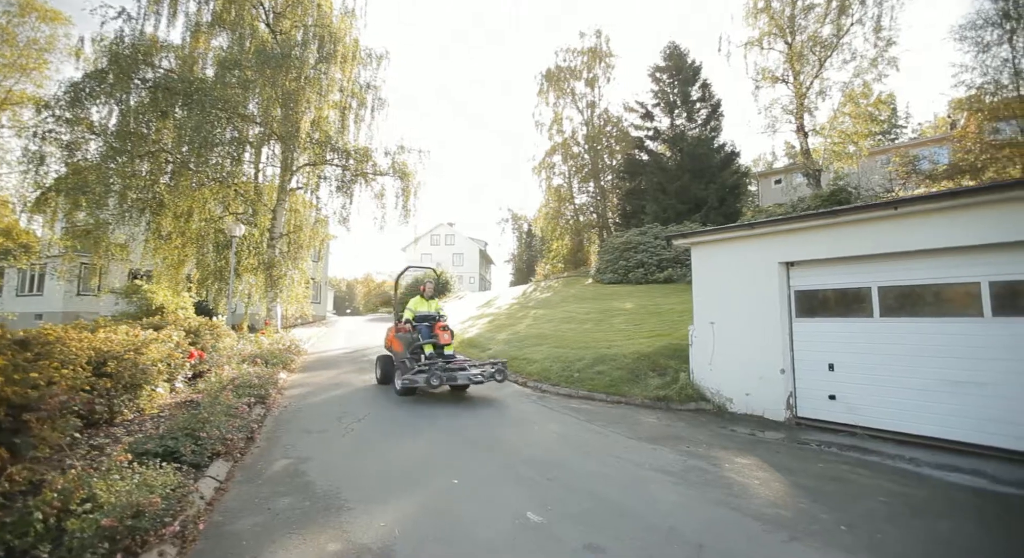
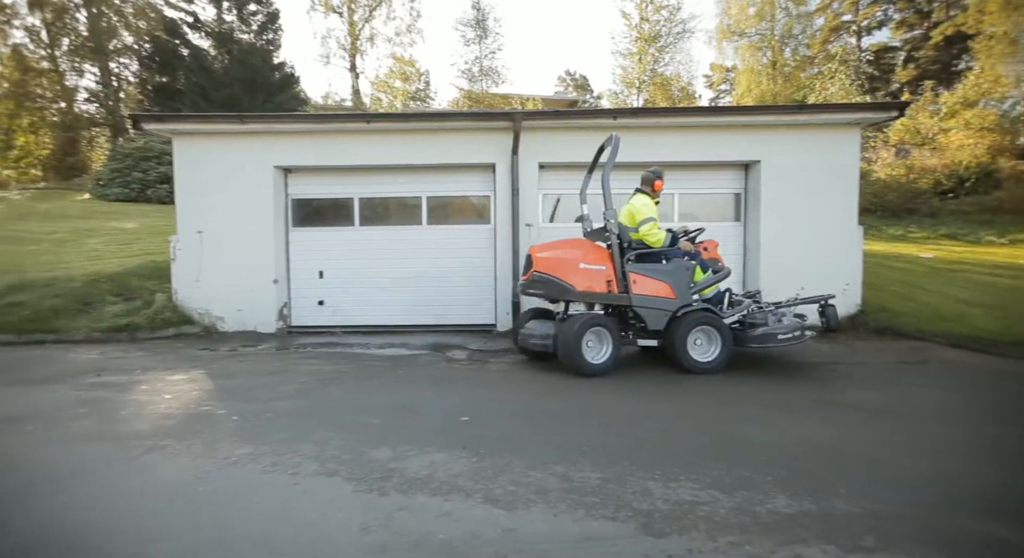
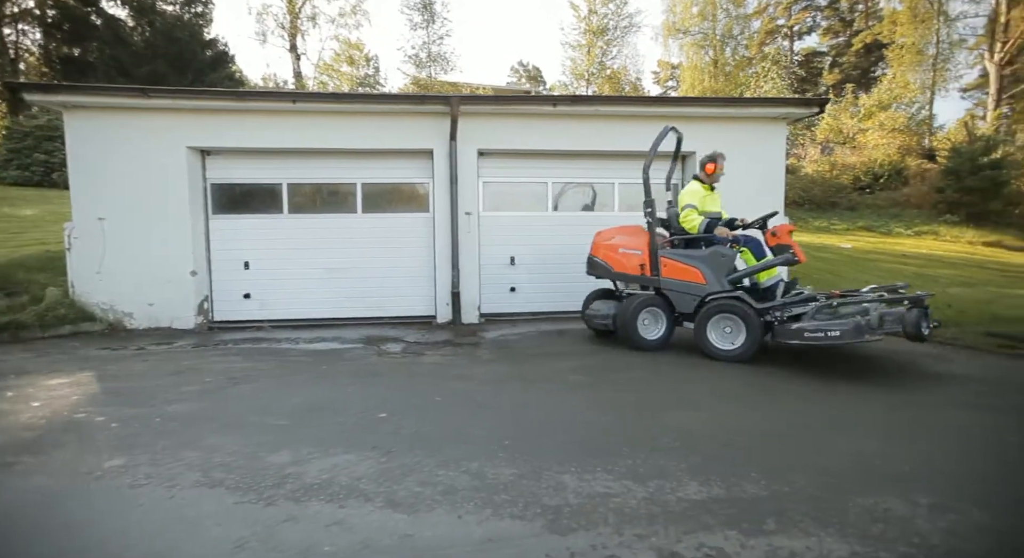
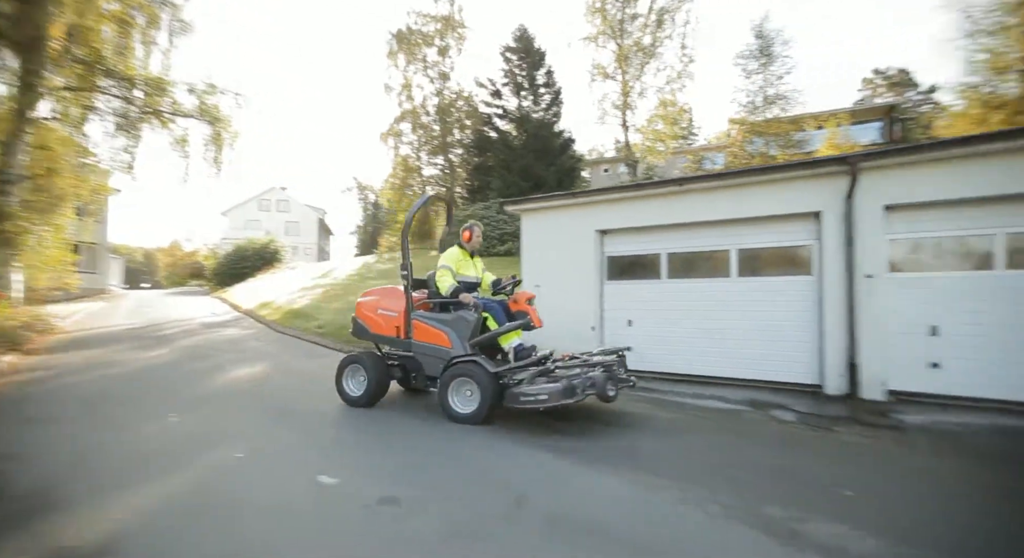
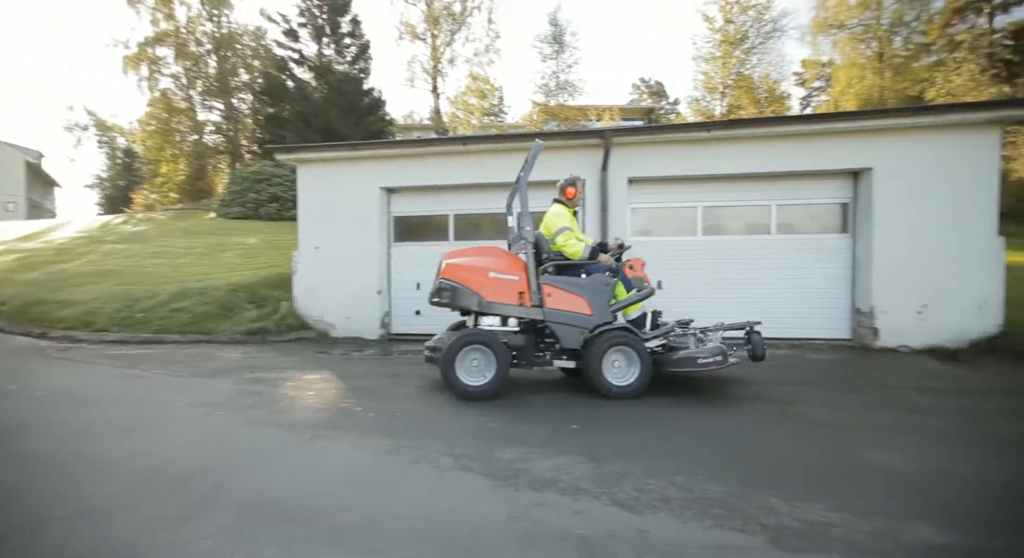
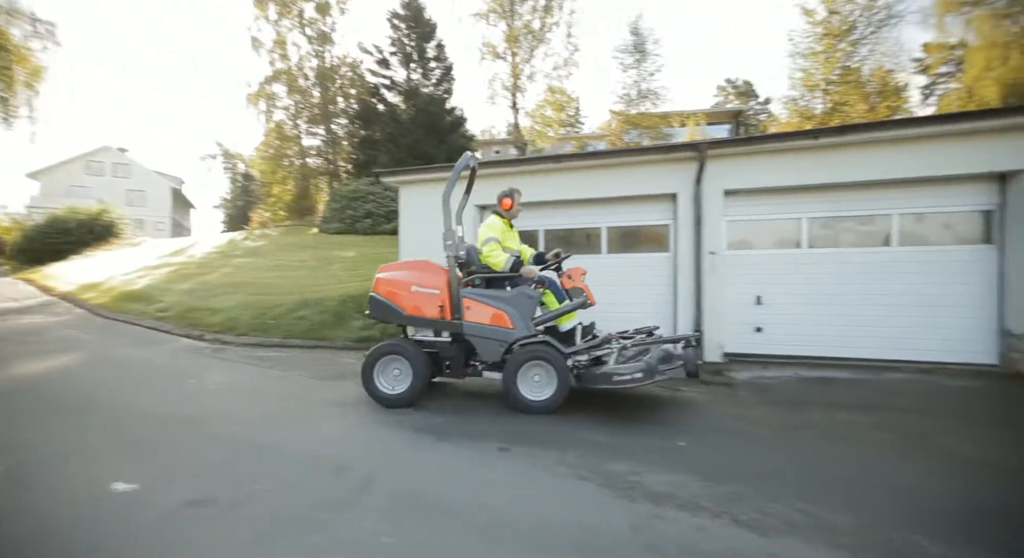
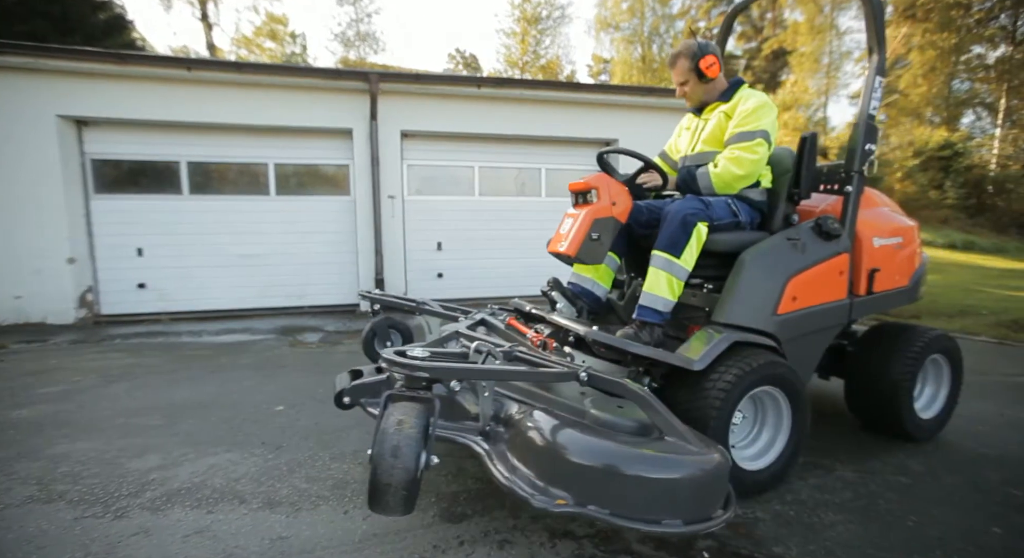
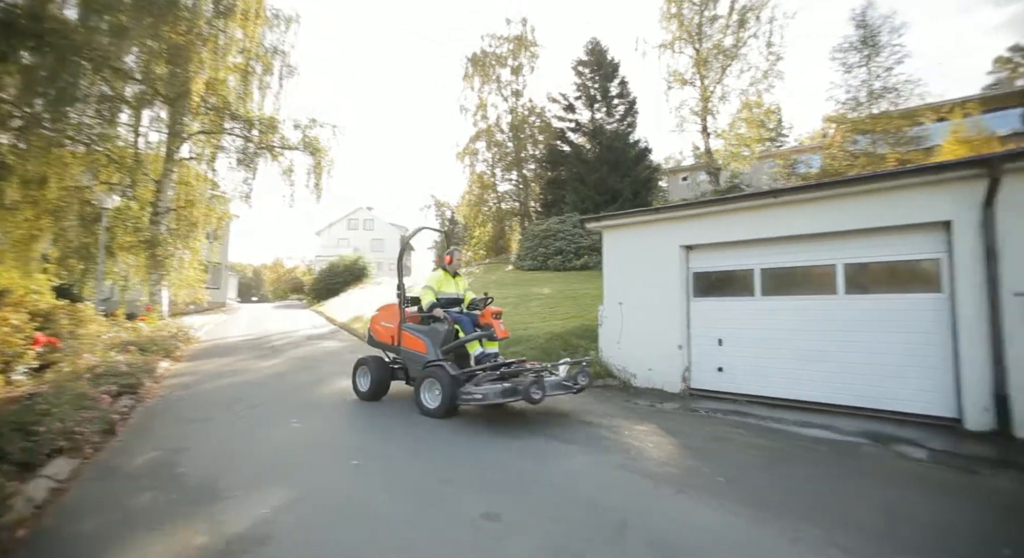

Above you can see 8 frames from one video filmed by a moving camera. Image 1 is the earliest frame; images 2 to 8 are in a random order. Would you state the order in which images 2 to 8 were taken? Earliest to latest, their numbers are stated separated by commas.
8, 4, 6, 5, 2, 3, 7
